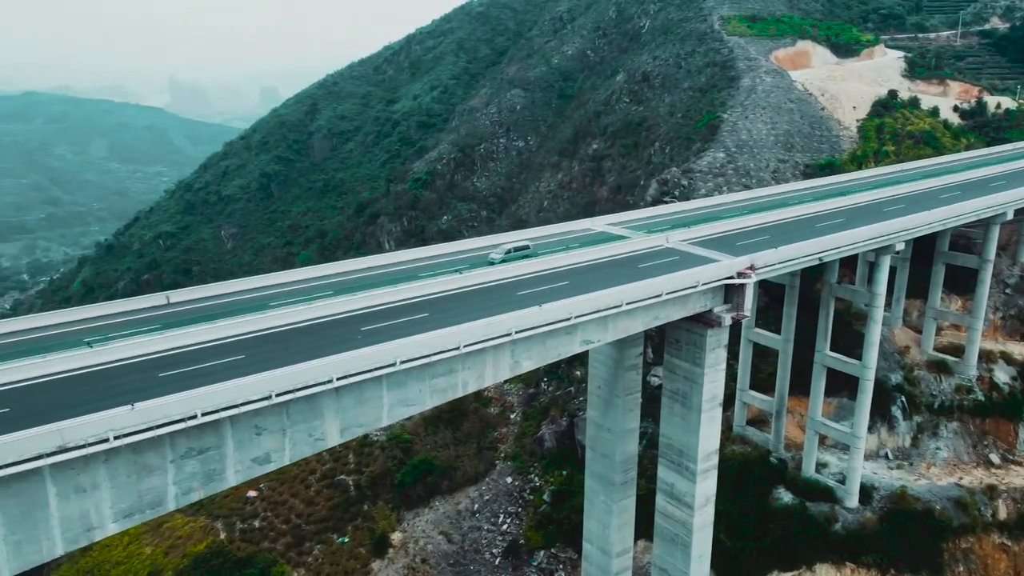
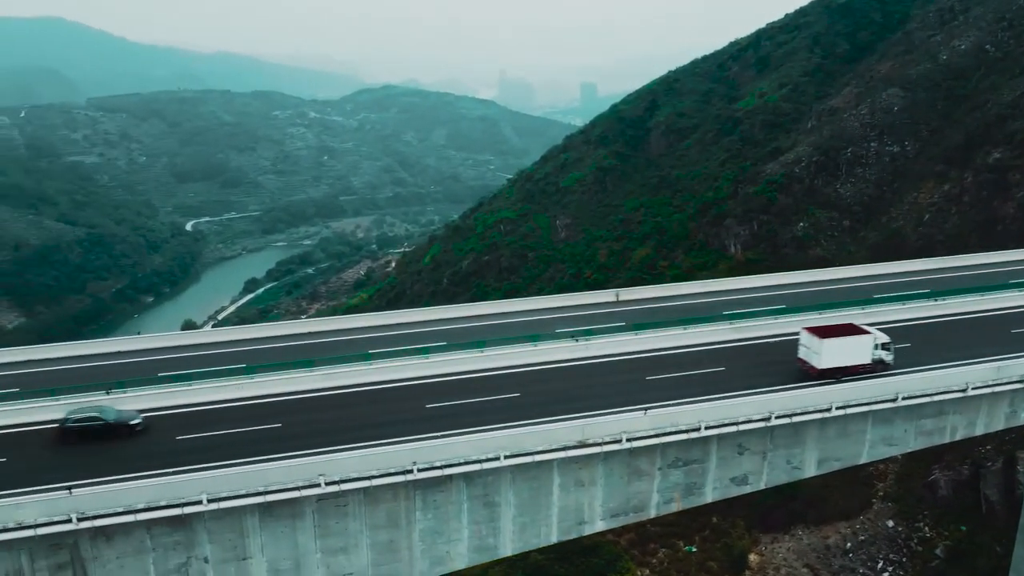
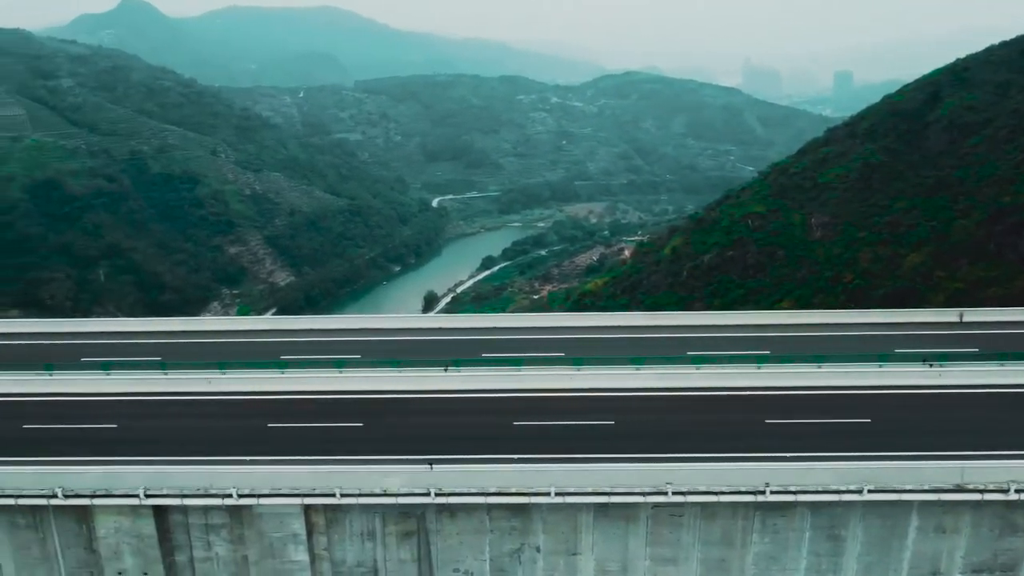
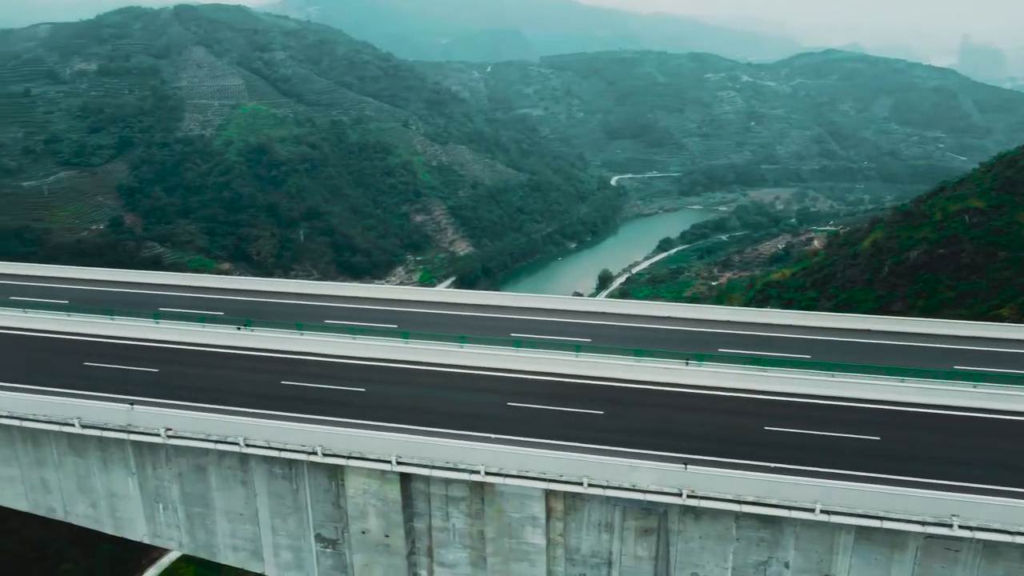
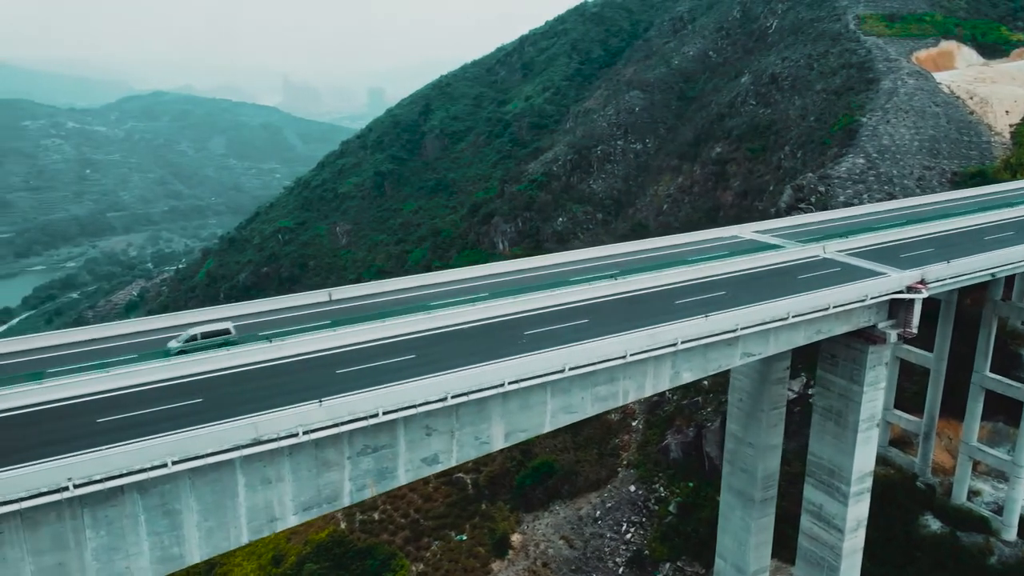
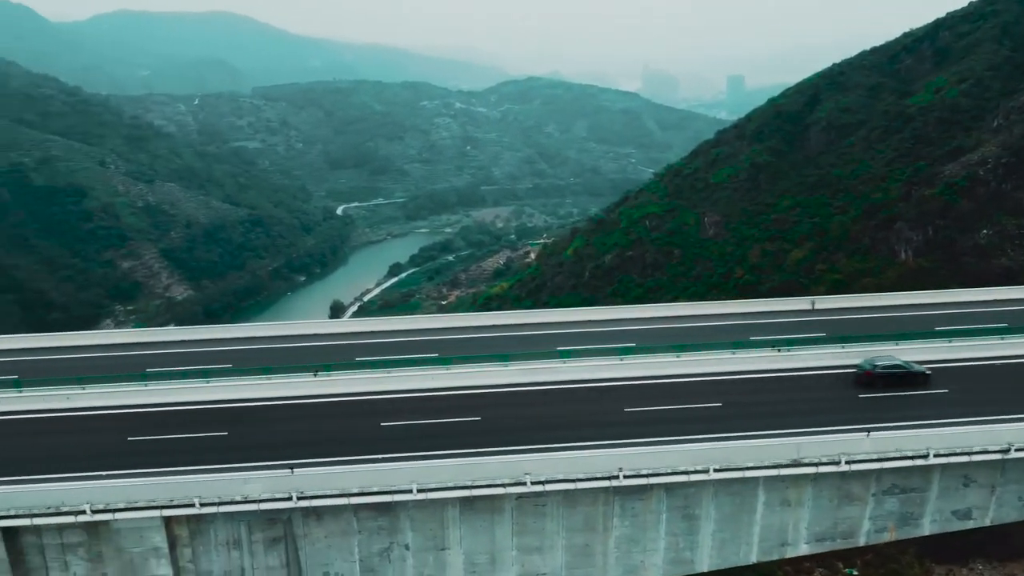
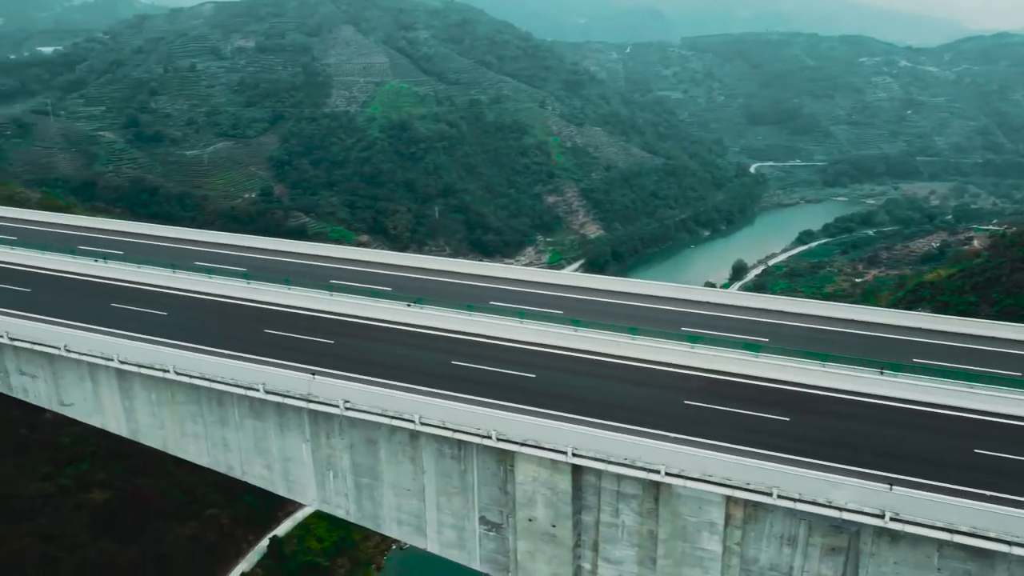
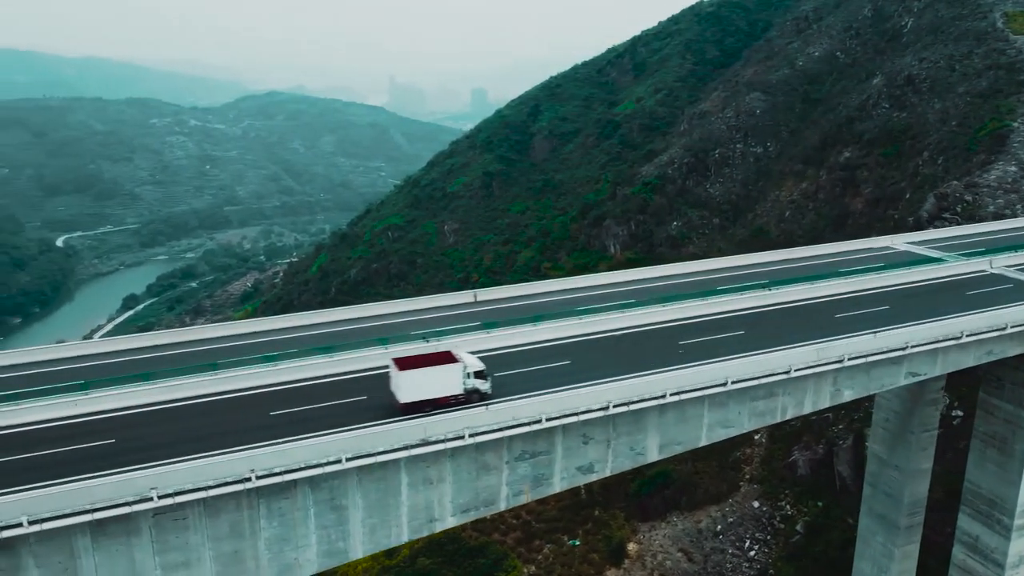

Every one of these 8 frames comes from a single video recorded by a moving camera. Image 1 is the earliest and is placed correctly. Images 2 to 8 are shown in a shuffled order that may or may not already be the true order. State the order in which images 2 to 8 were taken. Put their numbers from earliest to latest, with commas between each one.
5, 8, 2, 6, 3, 4, 7
